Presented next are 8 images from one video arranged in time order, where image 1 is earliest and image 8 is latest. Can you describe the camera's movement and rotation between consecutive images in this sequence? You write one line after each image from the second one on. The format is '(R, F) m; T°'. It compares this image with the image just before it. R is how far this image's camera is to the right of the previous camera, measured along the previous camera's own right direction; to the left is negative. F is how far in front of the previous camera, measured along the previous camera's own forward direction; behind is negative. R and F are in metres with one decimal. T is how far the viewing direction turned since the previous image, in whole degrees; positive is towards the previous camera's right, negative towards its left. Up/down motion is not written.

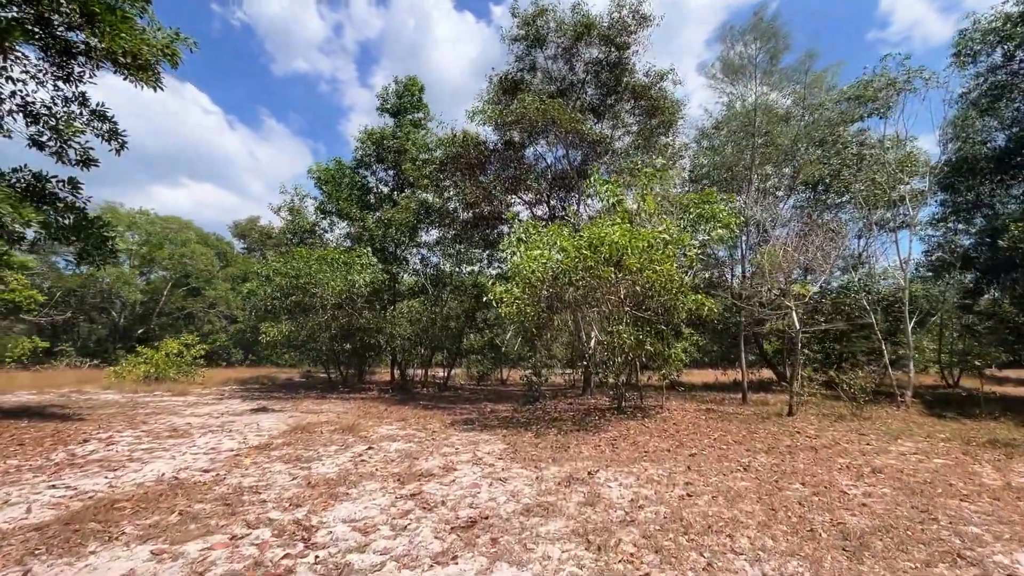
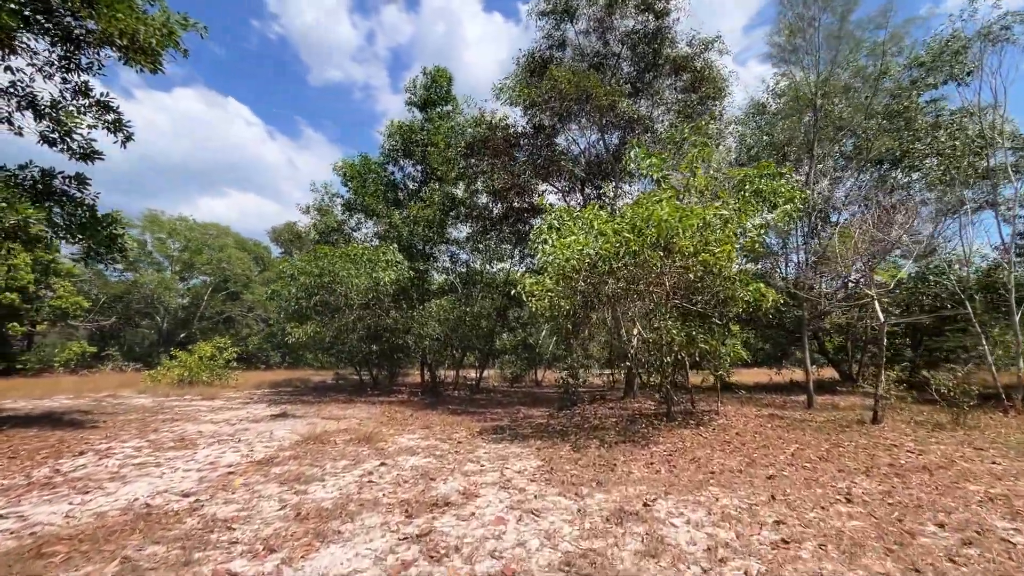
(0.0, +1.0) m; -4°
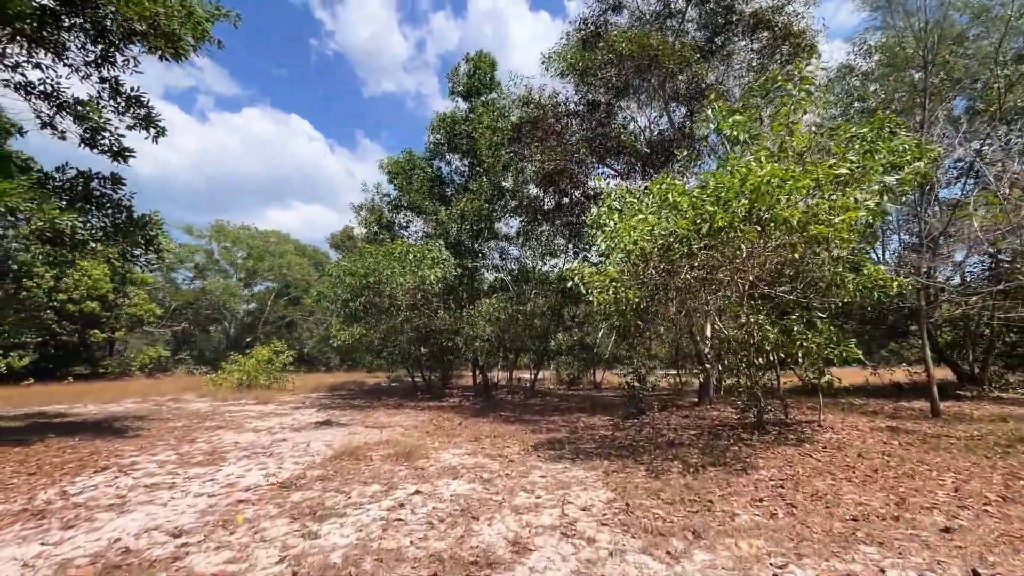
(0.0, +1.1) m; -6°
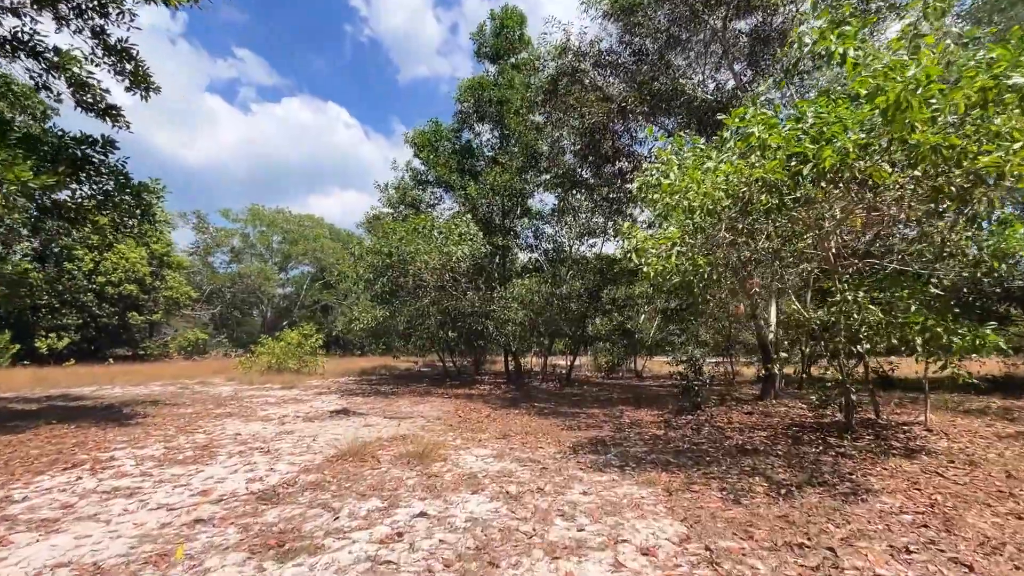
(0.0, +1.2) m; -4°
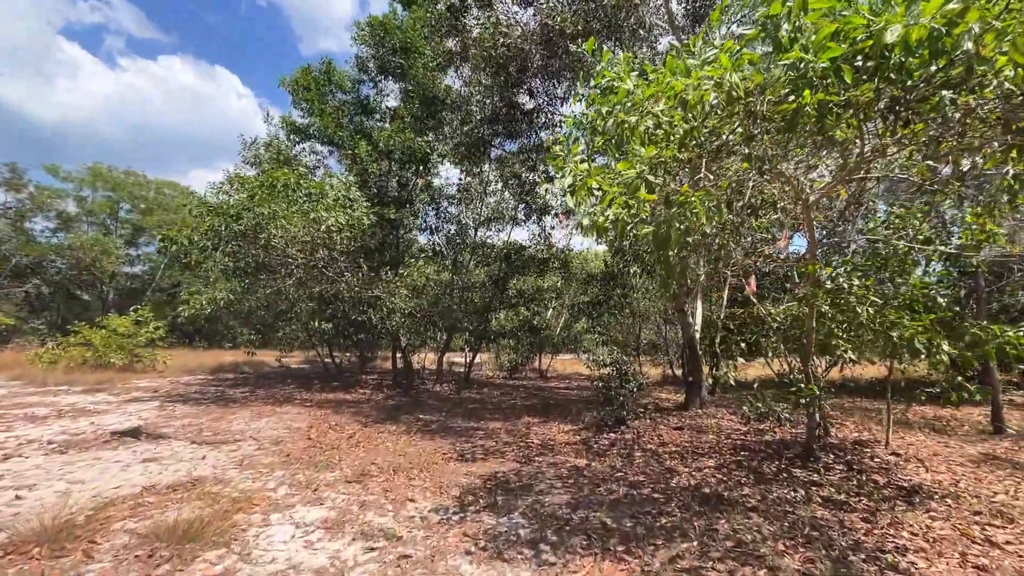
(+0.3, +2.1) m; +11°
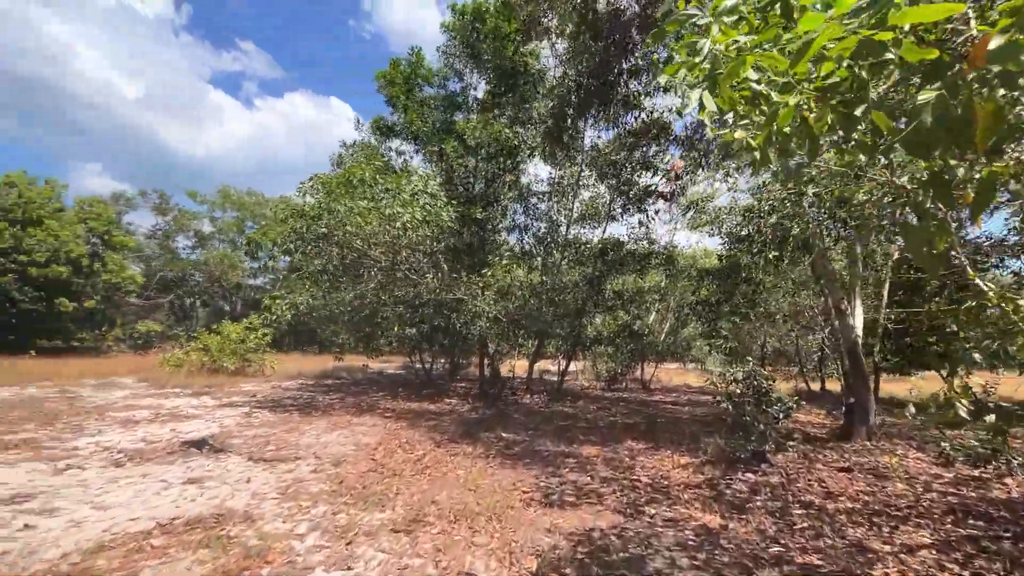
(0.0, +1.2) m; -11°
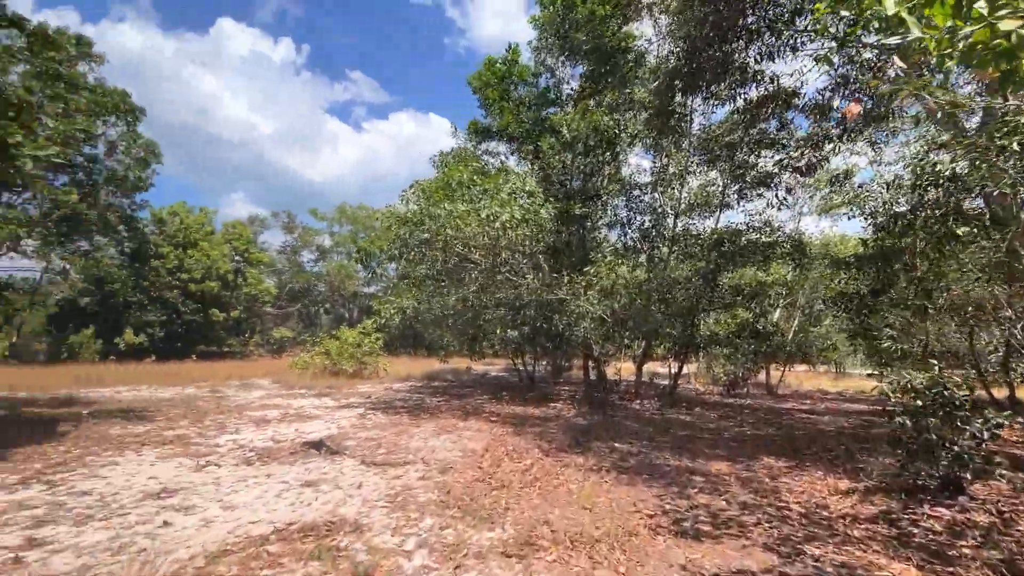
(-0.1, +0.4) m; -12°
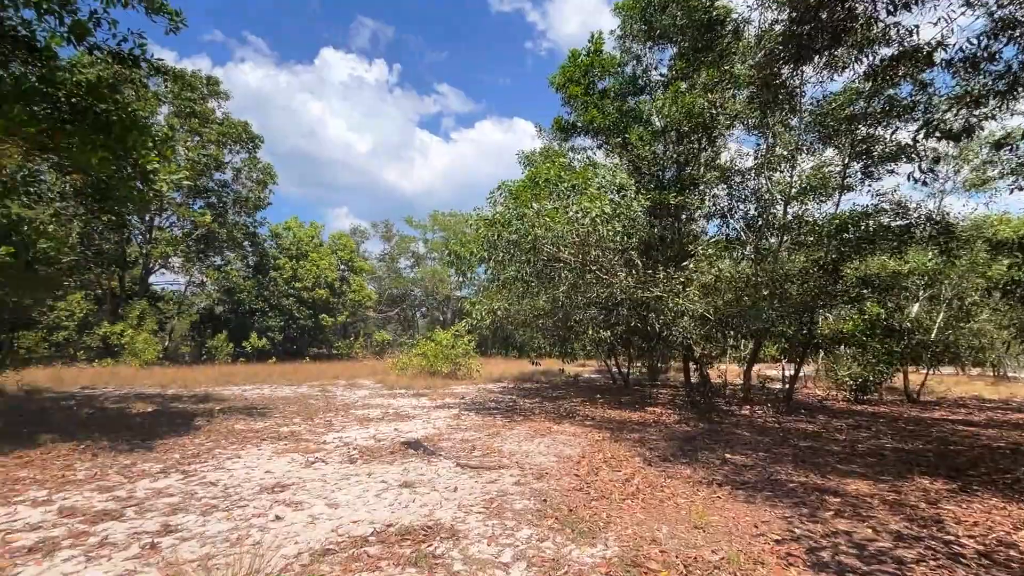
(0.0, +0.2) m; -10°
